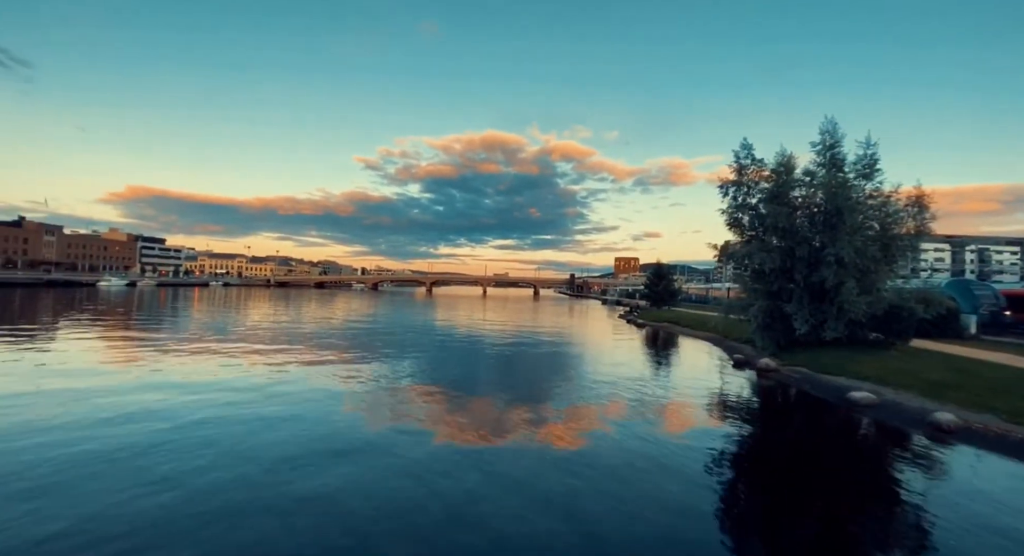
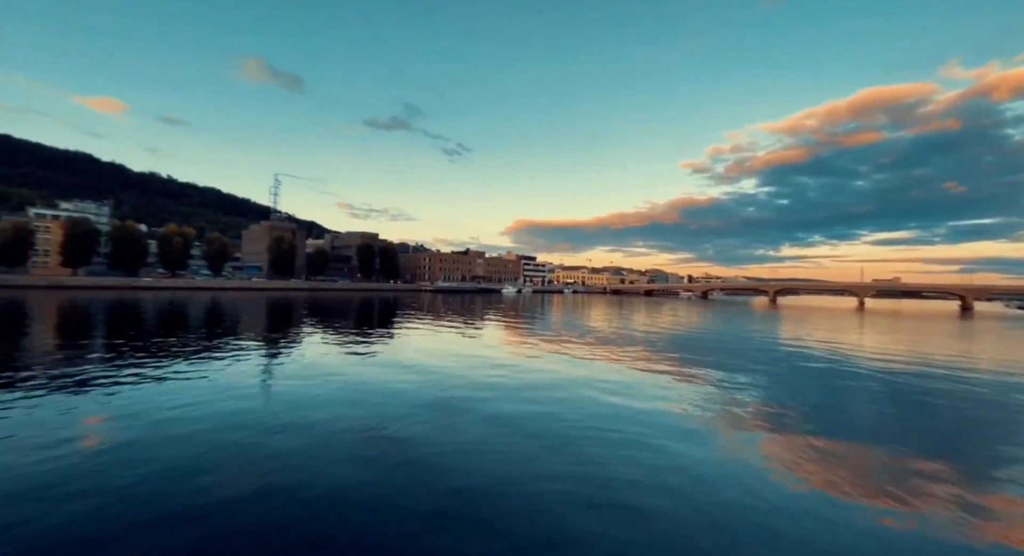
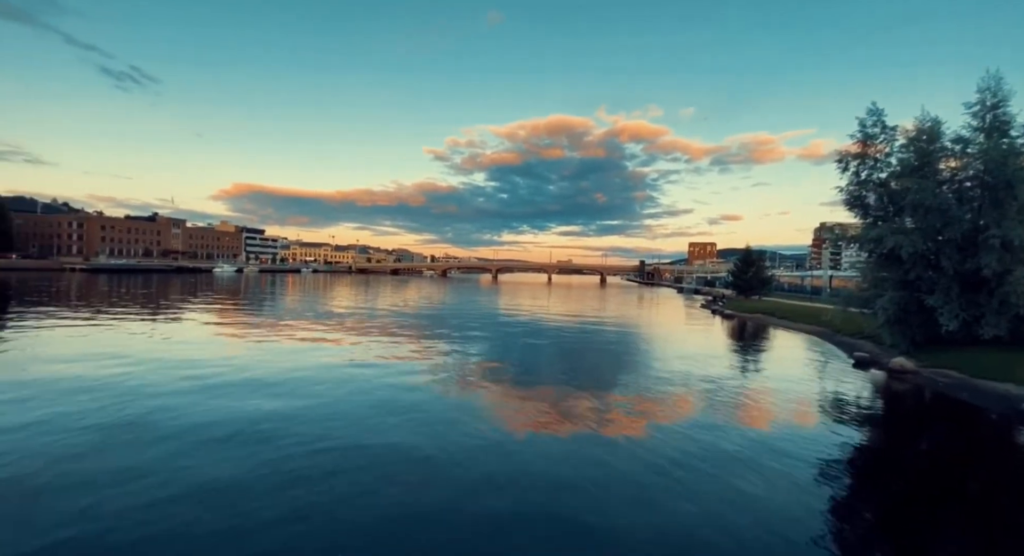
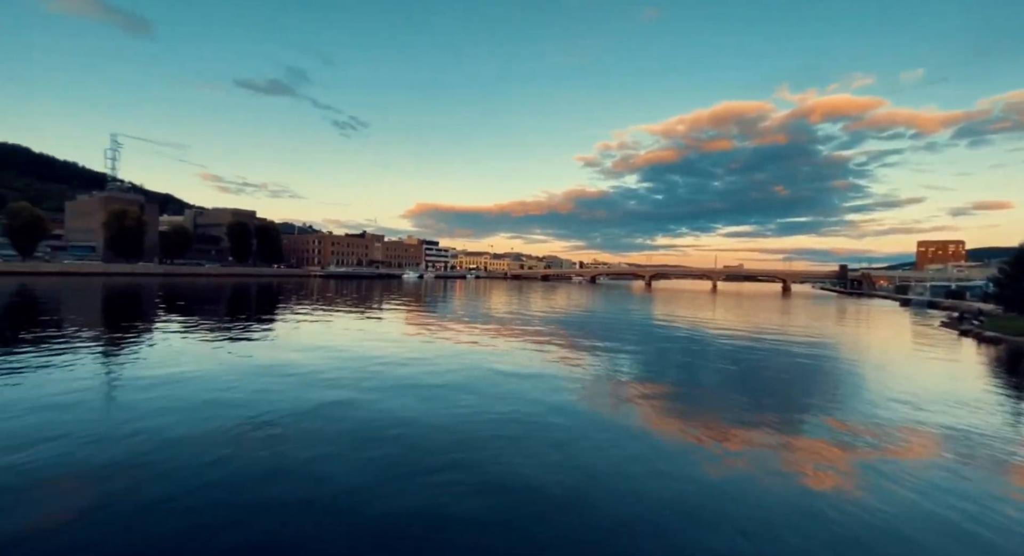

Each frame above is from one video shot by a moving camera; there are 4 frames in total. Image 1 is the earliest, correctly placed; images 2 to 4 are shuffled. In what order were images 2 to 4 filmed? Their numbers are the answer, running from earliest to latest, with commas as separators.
3, 4, 2
